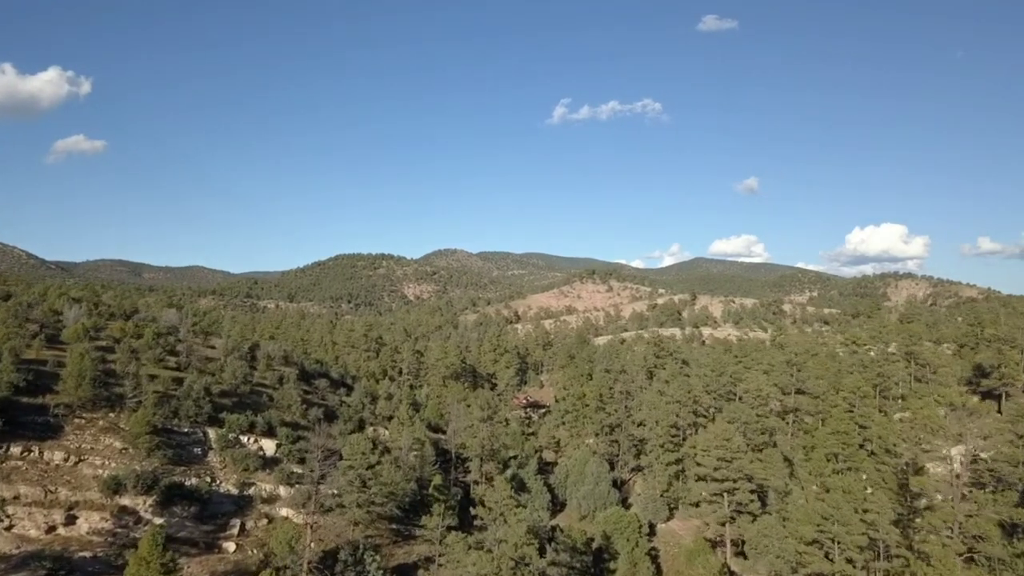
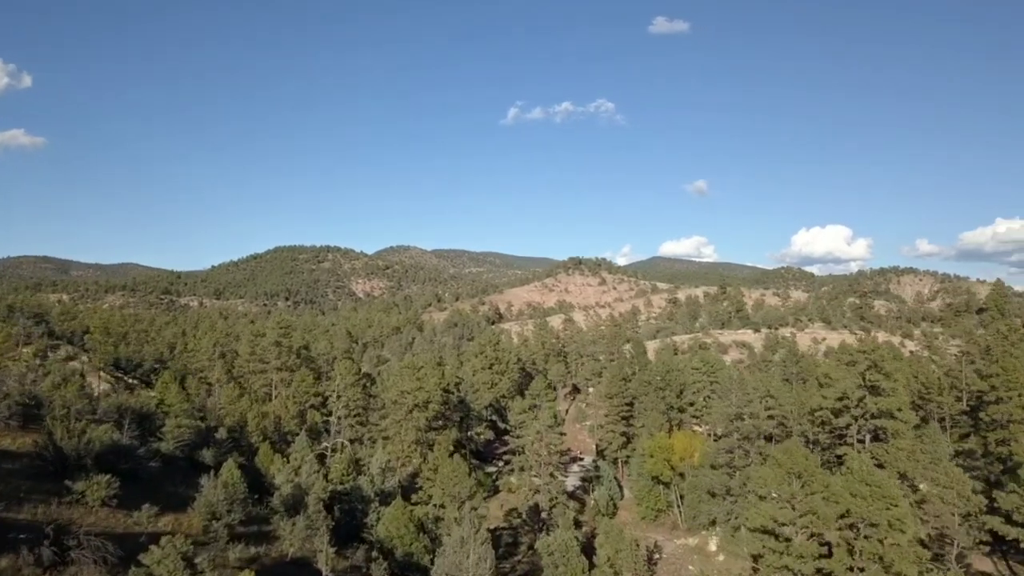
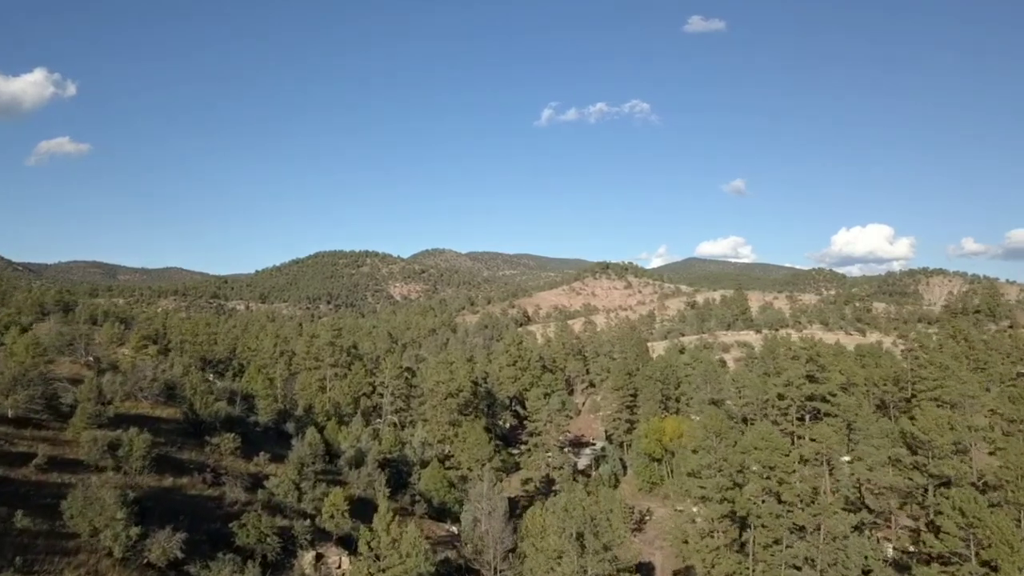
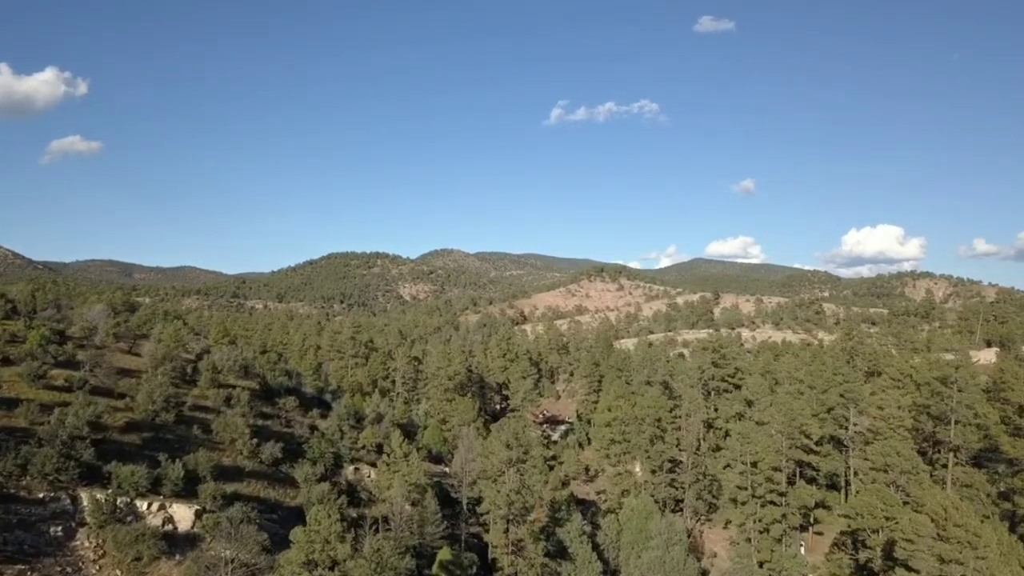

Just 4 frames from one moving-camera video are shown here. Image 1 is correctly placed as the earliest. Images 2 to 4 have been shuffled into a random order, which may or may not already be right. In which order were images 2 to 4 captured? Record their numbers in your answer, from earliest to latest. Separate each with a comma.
4, 3, 2
